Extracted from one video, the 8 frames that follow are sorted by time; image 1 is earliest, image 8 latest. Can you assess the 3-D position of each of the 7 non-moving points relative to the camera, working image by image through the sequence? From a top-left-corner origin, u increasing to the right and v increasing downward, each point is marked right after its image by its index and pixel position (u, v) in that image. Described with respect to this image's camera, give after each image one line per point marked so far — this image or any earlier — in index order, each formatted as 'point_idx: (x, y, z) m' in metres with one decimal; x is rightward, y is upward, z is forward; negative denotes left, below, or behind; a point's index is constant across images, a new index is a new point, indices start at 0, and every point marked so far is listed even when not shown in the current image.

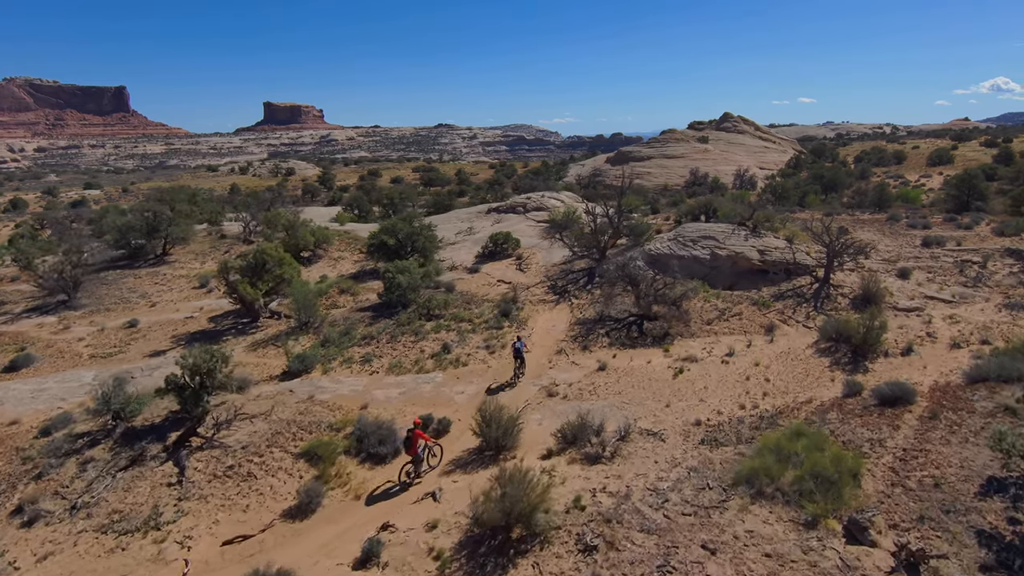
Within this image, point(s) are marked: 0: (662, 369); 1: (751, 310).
0: (+3.2, -1.7, +13.6) m
1: (+6.4, -0.6, +17.1) m
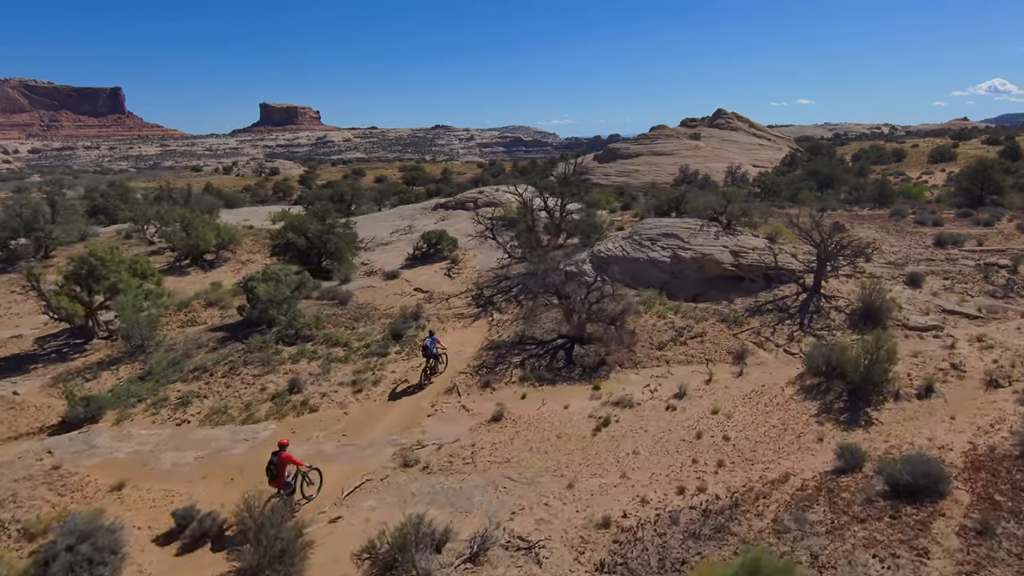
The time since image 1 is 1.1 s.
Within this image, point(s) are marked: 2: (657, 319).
0: (+1.0, -2.0, +9.6) m
1: (+4.2, -0.8, +13.1) m
2: (+3.0, -0.7, +13.4) m
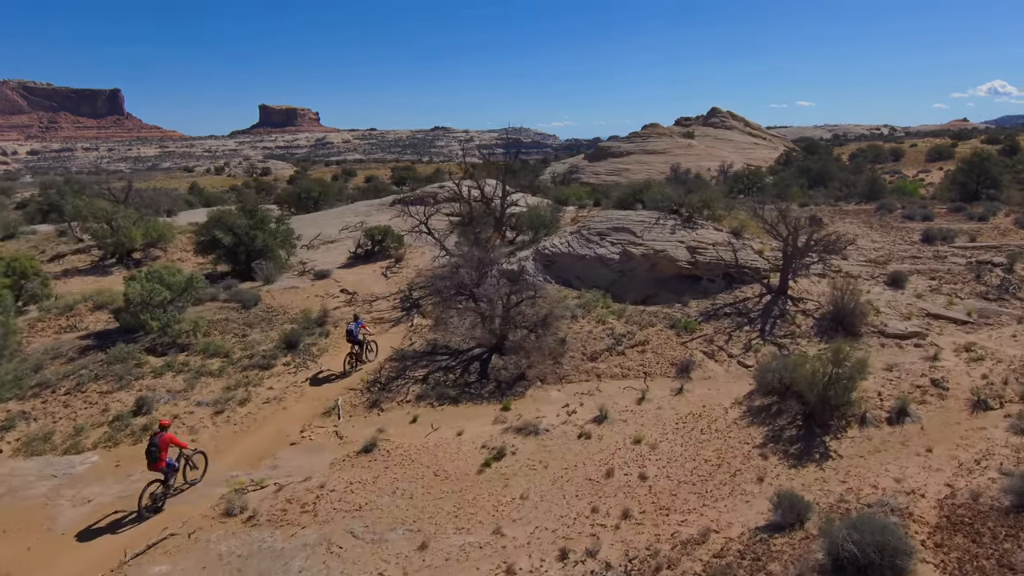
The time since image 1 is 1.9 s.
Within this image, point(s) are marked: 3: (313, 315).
0: (-0.5, -2.0, +7.8) m
1: (+2.7, -0.9, +11.3) m
2: (+1.5, -0.7, +11.6) m
3: (-4.0, -0.5, +12.7) m
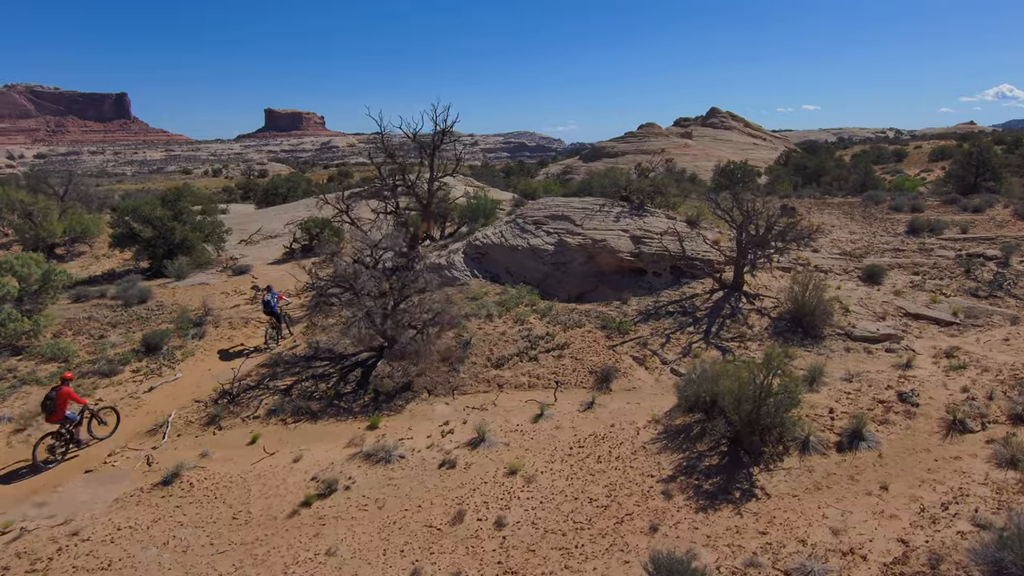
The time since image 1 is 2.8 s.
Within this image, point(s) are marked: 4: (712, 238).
0: (-2.1, -1.9, +6.1) m
1: (+1.2, -0.8, +9.5) m
2: (0.0, -0.6, +9.8) m
3: (-5.5, -0.4, +11.0) m
4: (+3.8, +0.9, +12.0) m
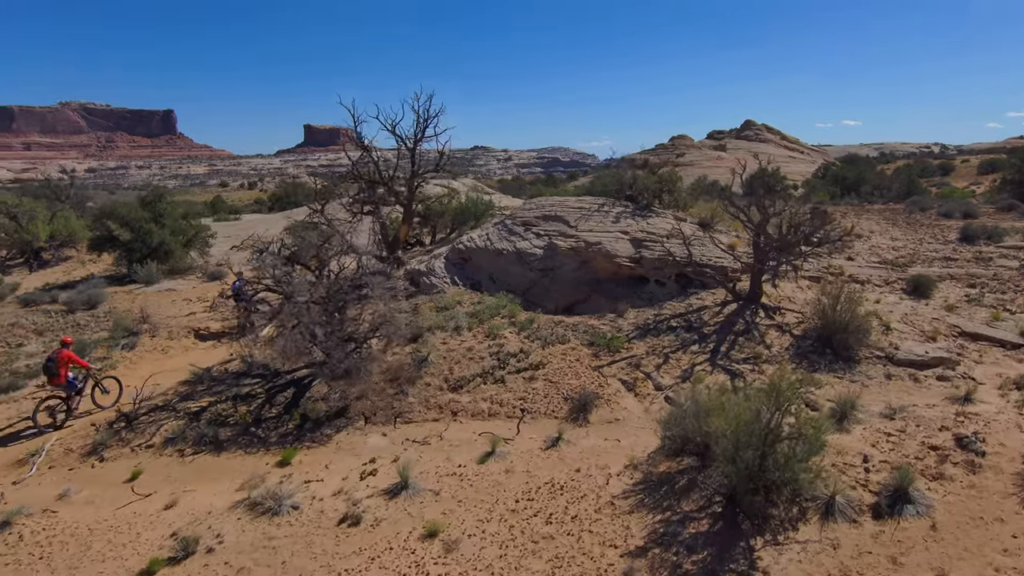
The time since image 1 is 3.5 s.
0: (-2.7, -1.9, +4.7) m
1: (+0.8, -0.9, +8.0) m
2: (-0.4, -0.7, +8.3) m
3: (-5.8, -0.5, +9.8) m
4: (+3.5, +0.7, +10.4) m
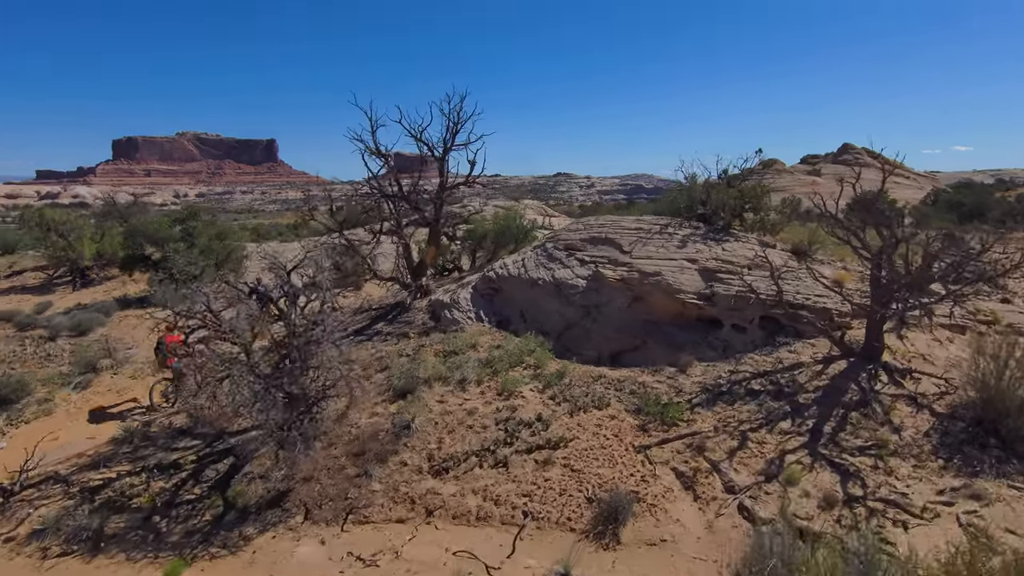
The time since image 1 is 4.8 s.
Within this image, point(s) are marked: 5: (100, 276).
0: (-2.9, -2.1, +2.9) m
1: (+0.9, -1.3, +5.8) m
2: (-0.2, -1.1, +6.3) m
3: (-5.4, -0.9, +8.4) m
4: (+3.9, +0.2, +7.9) m
5: (-11.7, +0.4, +18.3) m
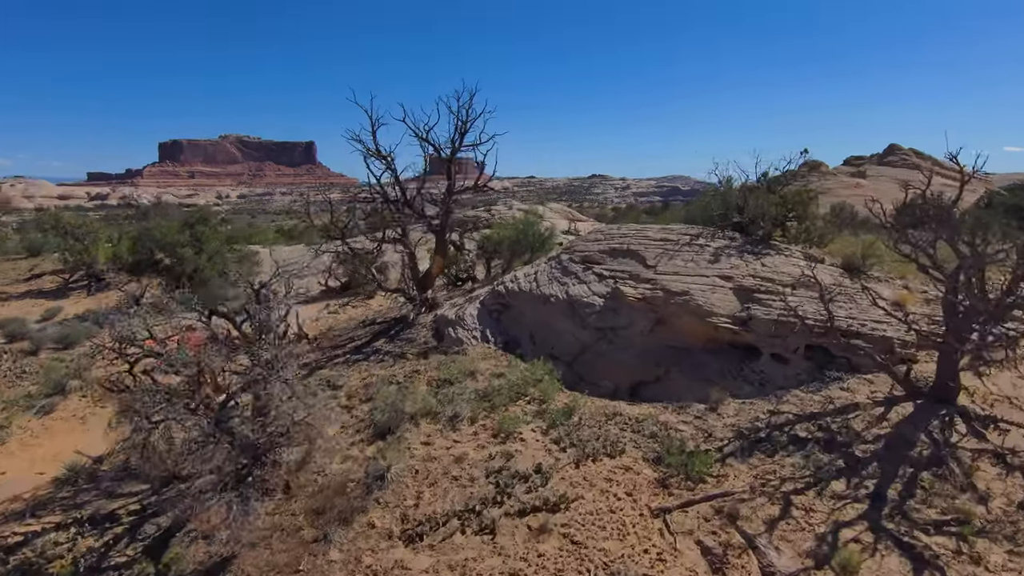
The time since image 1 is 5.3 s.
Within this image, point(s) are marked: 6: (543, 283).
0: (-3.1, -2.2, +2.1) m
1: (+0.8, -1.5, +4.8) m
2: (-0.2, -1.3, +5.4) m
3: (-5.3, -1.0, +7.8) m
4: (+4.0, -0.1, +6.7) m
5: (-11.1, +0.2, +18.0) m
6: (+0.4, +0.1, +8.0) m
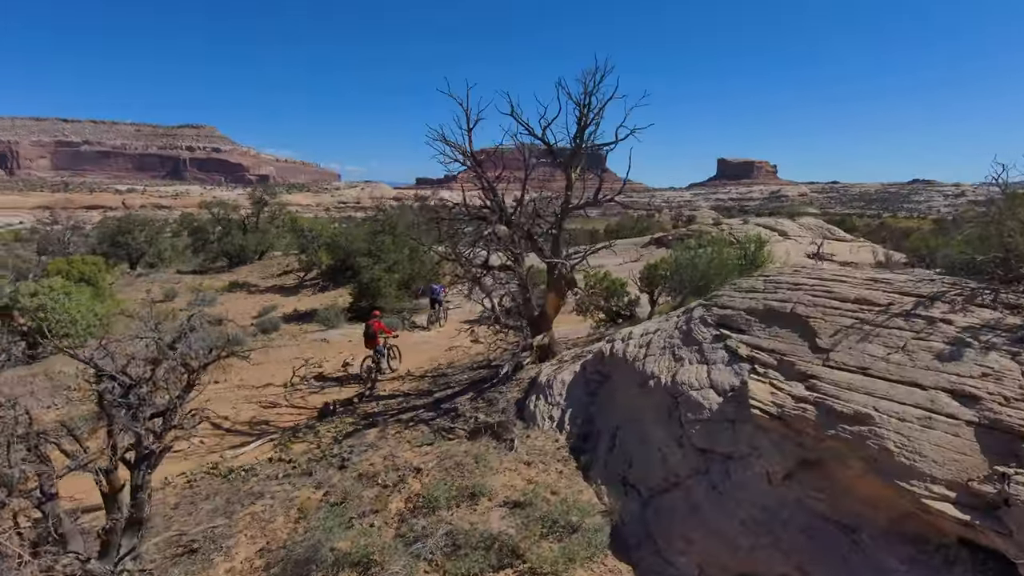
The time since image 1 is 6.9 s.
0: (-4.7, -2.4, +1.4) m
1: (+0.1, -2.0, +2.2) m
2: (-0.6, -1.8, +3.1) m
3: (-4.2, -1.2, +7.4) m
4: (+3.9, -0.9, +2.6) m
5: (-5.1, +0.2, +19.1) m
6: (+1.1, -0.5, +5.3) m
